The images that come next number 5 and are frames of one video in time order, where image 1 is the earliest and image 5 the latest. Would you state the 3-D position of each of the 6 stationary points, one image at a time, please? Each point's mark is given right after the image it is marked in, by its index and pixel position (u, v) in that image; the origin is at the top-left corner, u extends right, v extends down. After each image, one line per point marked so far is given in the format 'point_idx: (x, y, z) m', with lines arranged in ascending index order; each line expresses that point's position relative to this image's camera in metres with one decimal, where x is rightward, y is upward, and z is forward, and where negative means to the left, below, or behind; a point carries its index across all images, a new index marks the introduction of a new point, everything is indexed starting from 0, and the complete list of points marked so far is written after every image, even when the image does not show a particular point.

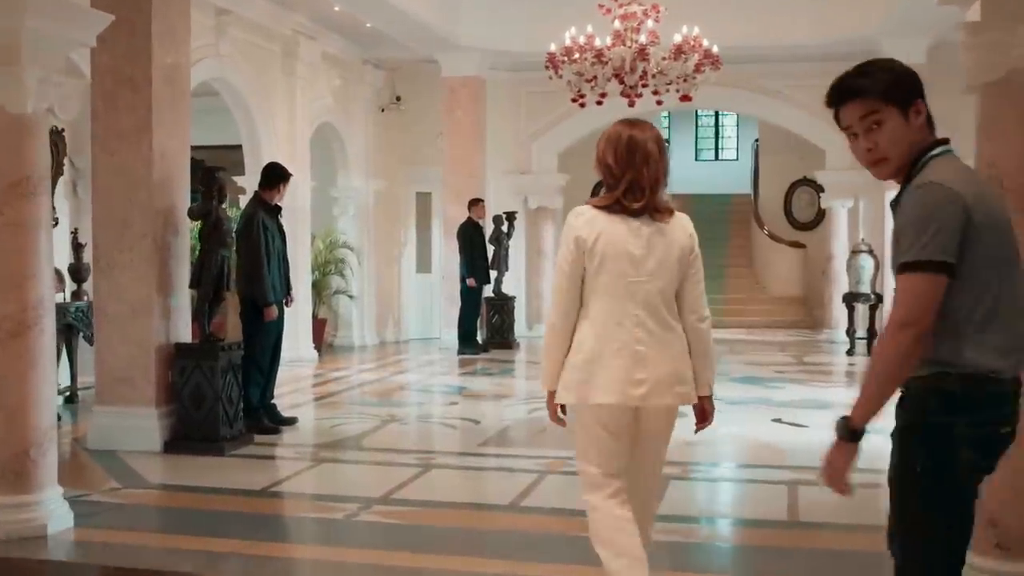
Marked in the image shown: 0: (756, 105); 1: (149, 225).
0: (+2.5, +1.9, +12.8) m
1: (-1.6, +0.3, +5.7) m
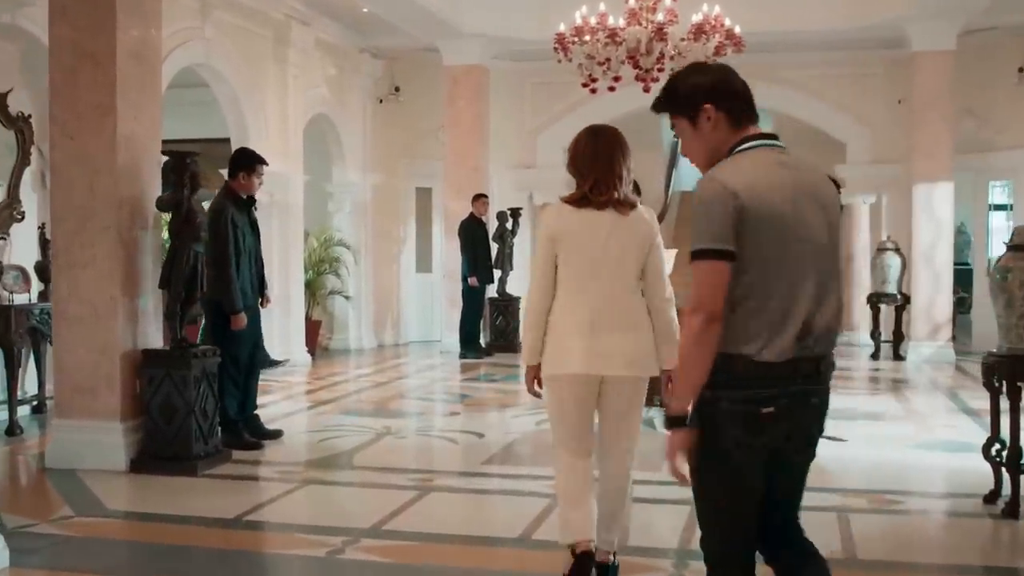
0: (+2.6, +1.9, +12.2) m
1: (-1.6, +0.3, +5.0) m
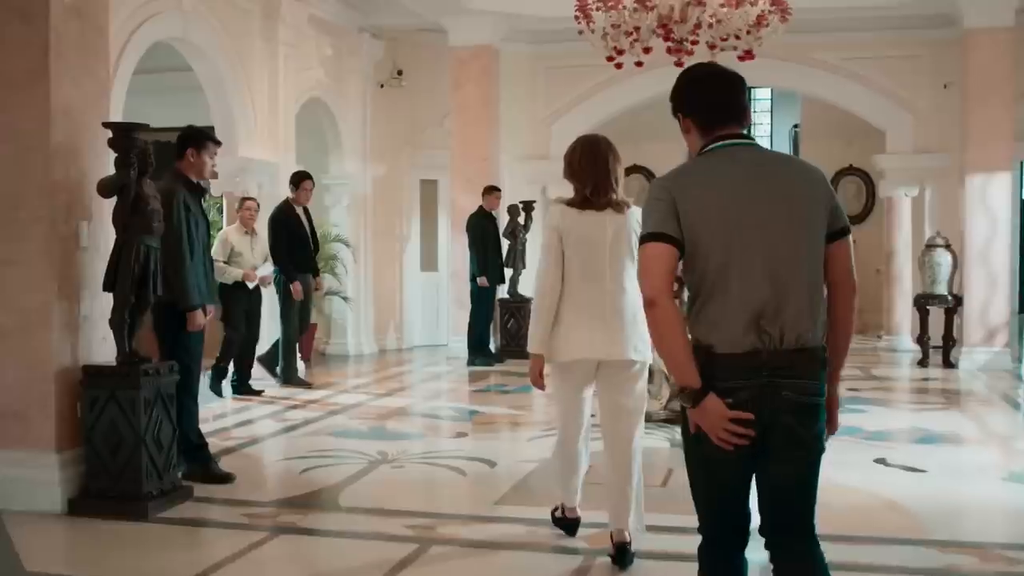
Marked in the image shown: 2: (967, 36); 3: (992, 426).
0: (+2.7, +1.9, +11.2) m
1: (-1.5, +0.3, +4.2) m
2: (+3.5, +1.9, +9.6) m
3: (+2.5, -0.7, +6.6) m
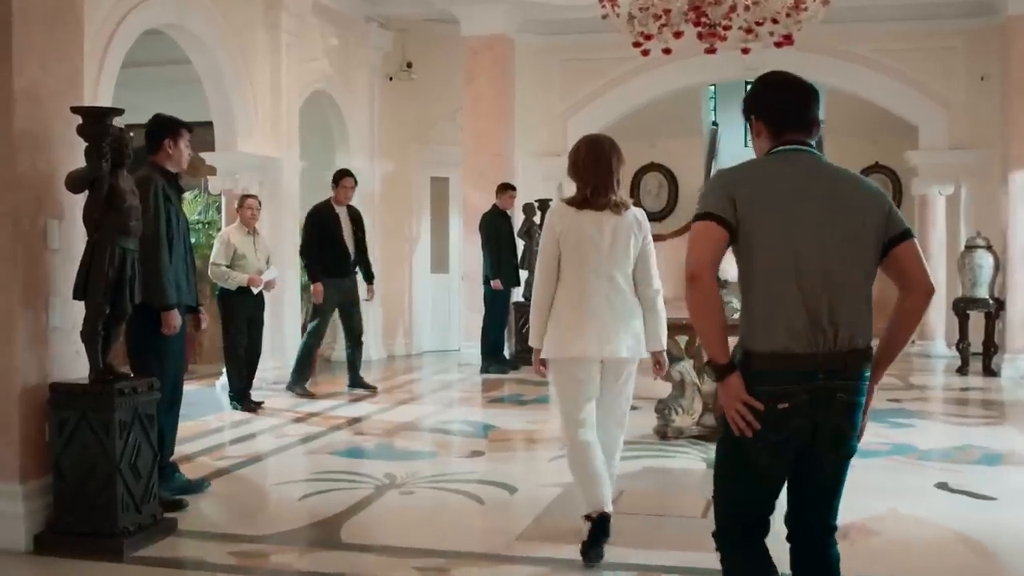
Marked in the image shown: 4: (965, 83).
0: (+2.8, +1.8, +10.7) m
1: (-1.5, +0.3, +3.7) m
2: (+3.6, +1.9, +9.1) m
3: (+2.6, -0.8, +6.1) m
4: (+3.8, +1.7, +10.5) m
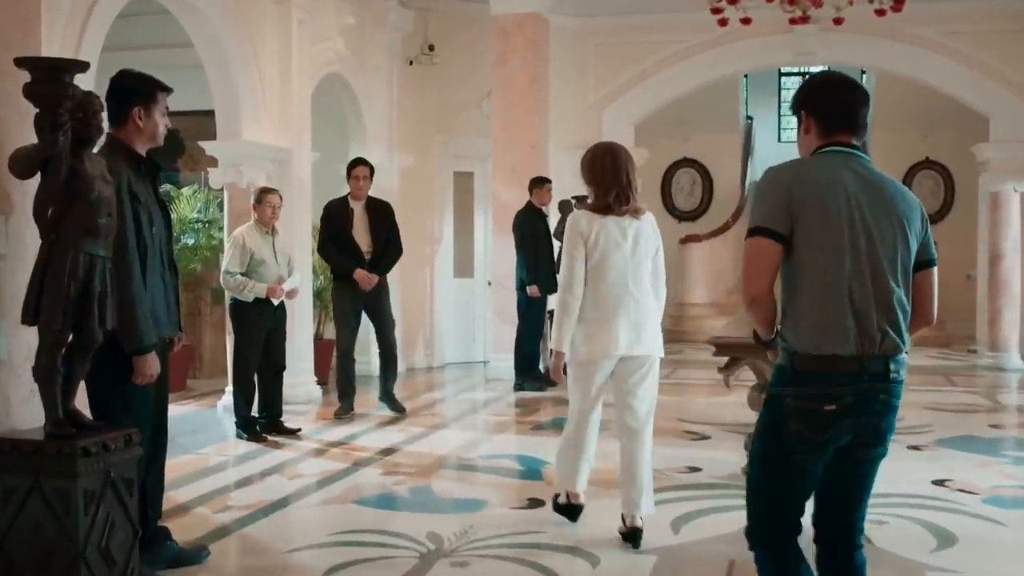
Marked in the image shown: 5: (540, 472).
0: (+3.0, +1.8, +9.7) m
1: (-1.2, +0.2, +2.7) m
2: (+3.9, +1.9, +8.1) m
3: (+2.9, -0.8, +5.1) m
4: (+4.0, +1.7, +9.5) m
5: (+0.1, -0.8, +5.1) m
